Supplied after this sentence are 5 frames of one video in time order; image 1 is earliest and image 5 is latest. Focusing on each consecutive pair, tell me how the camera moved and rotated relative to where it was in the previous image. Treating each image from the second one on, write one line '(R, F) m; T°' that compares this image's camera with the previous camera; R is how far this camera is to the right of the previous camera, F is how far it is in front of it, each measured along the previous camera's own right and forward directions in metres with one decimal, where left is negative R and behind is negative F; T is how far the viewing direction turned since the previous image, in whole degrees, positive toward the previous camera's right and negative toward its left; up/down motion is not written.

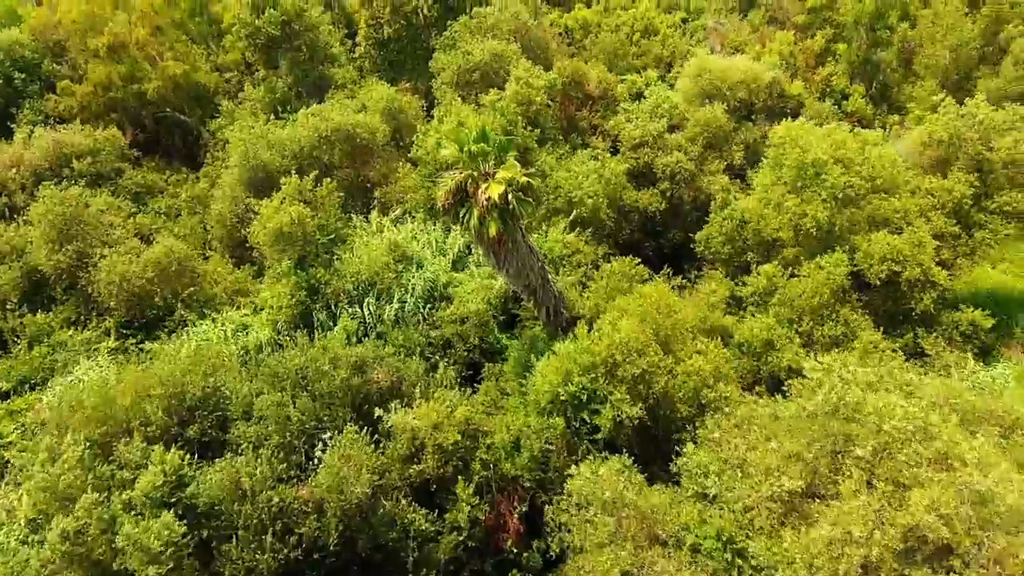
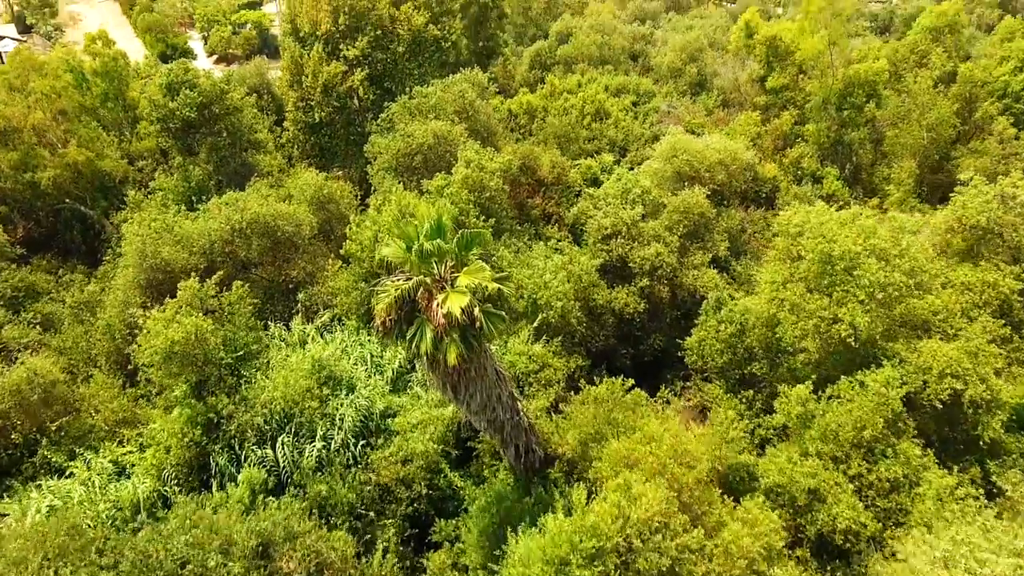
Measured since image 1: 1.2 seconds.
(-0.3, +3.5) m; +5°
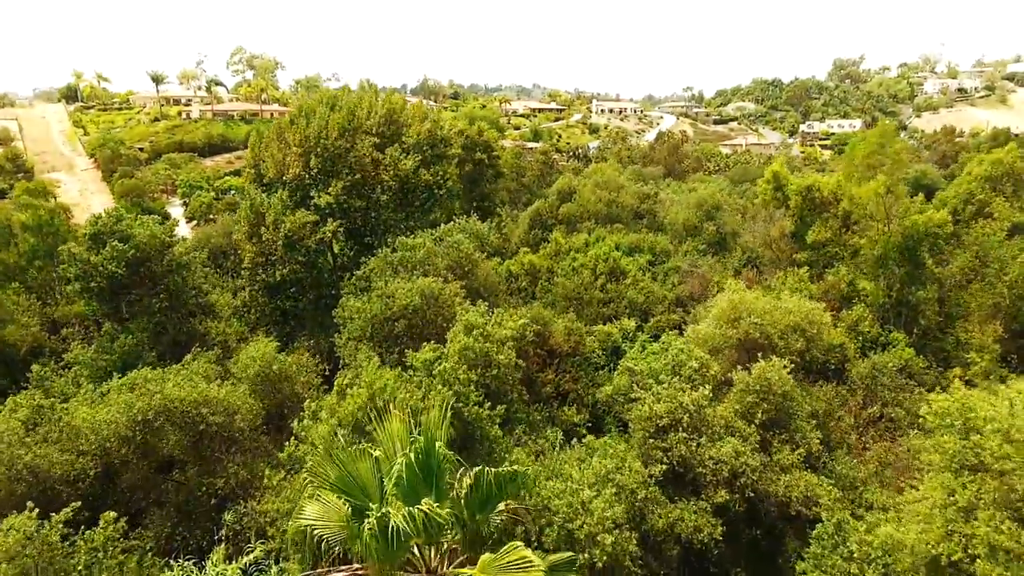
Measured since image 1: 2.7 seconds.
(-0.5, +4.9) m; +1°
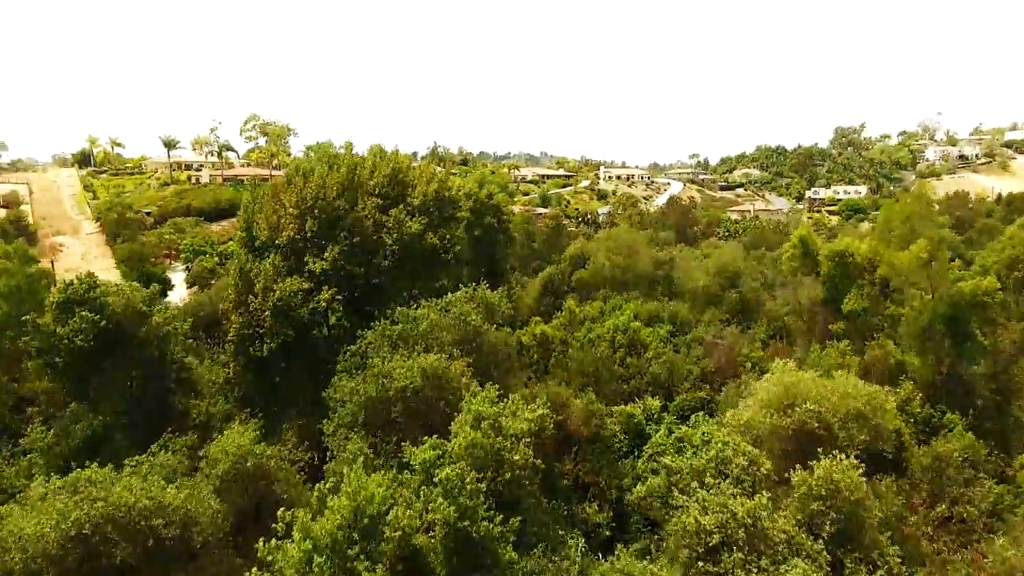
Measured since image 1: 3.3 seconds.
(-0.2, +2.1) m; 0°
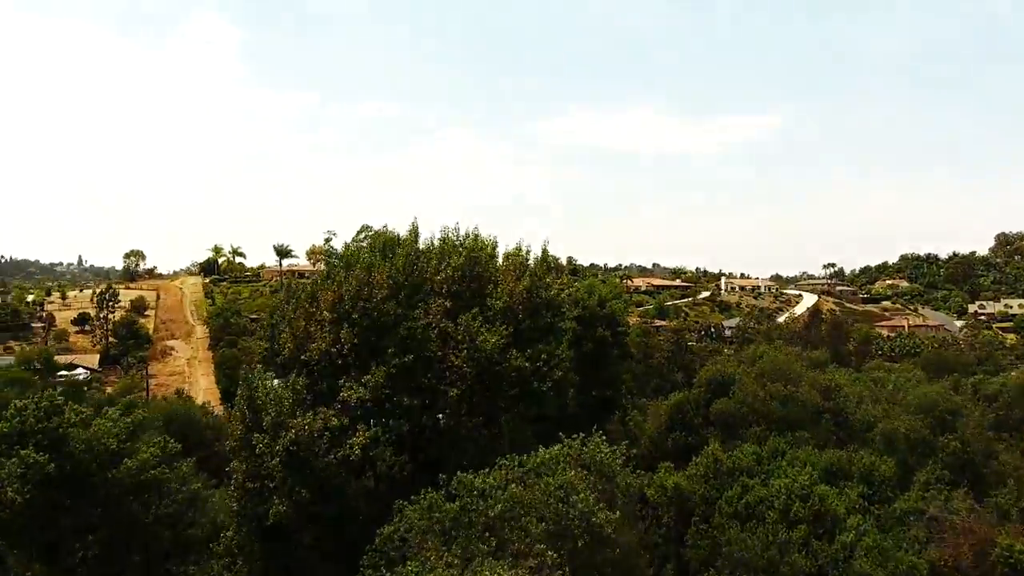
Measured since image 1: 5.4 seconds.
(-0.3, +7.4) m; -9°
